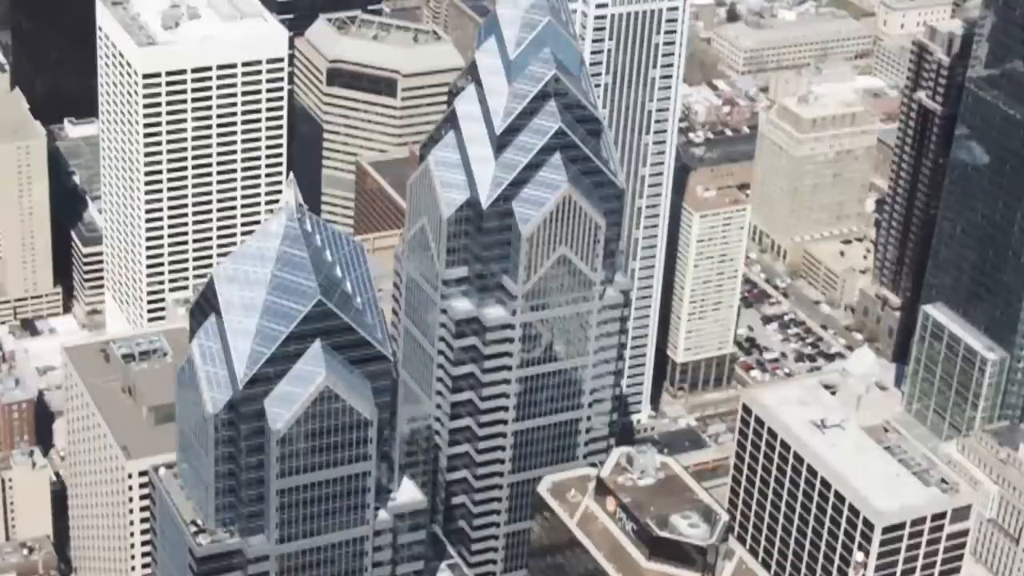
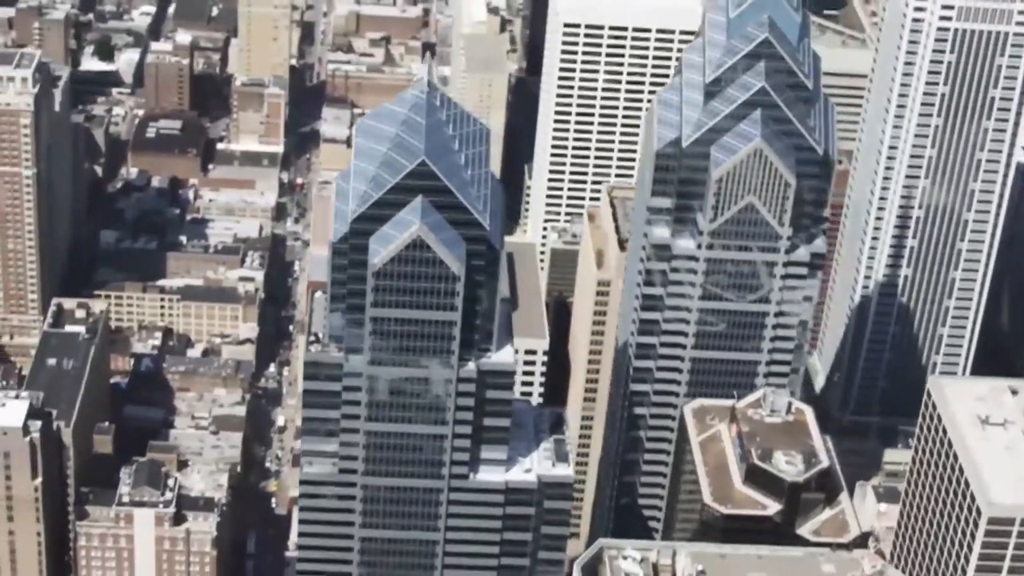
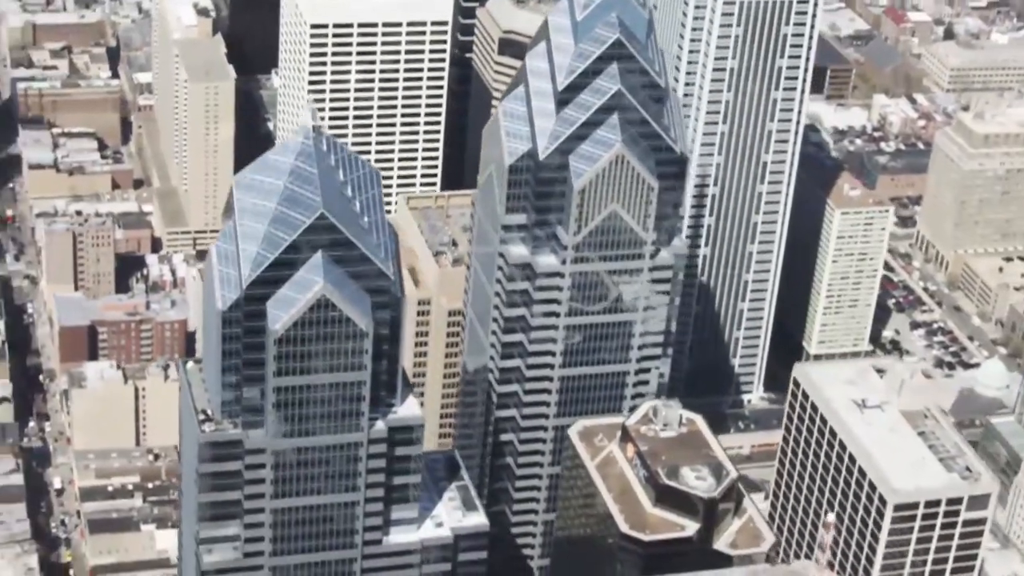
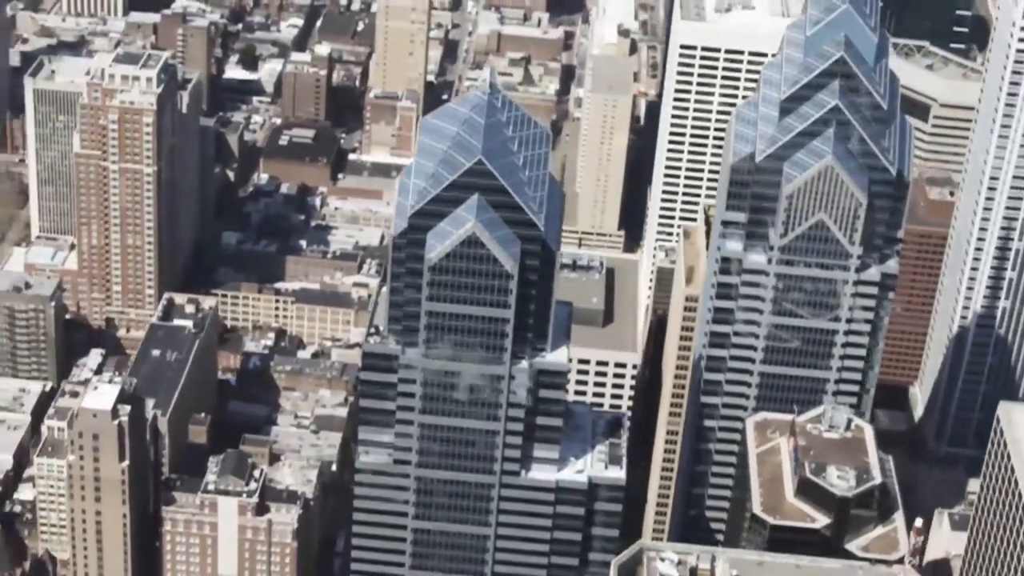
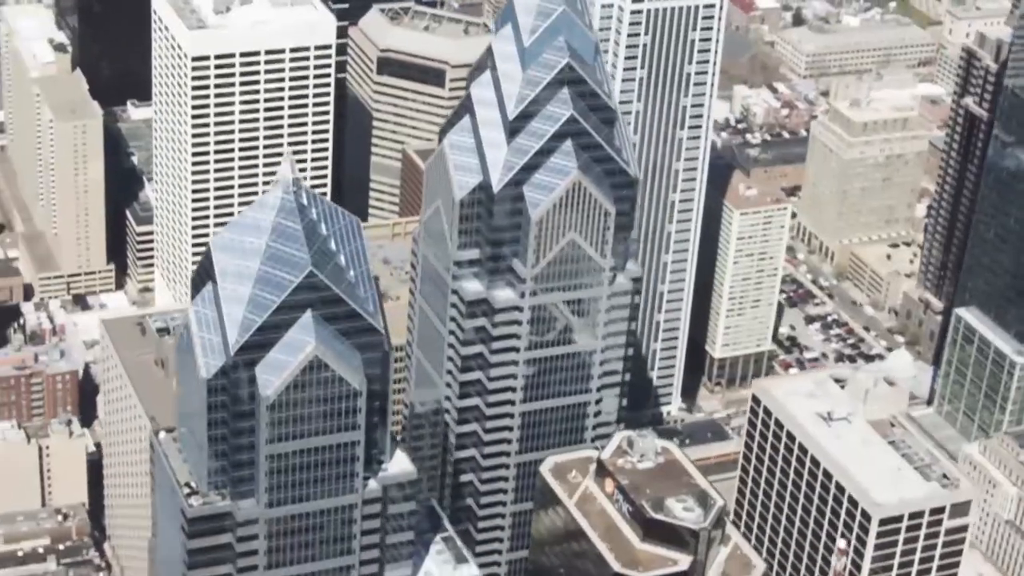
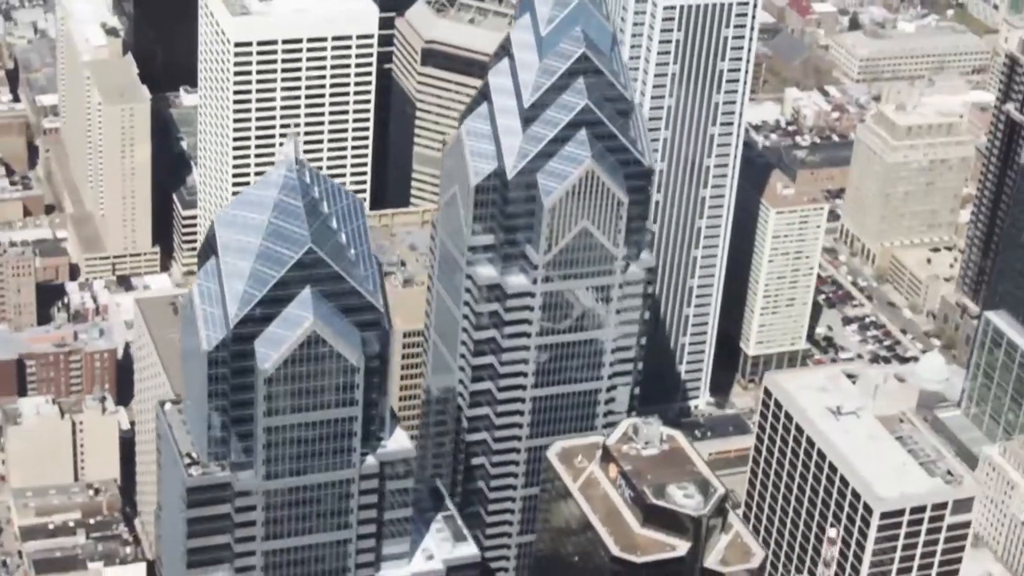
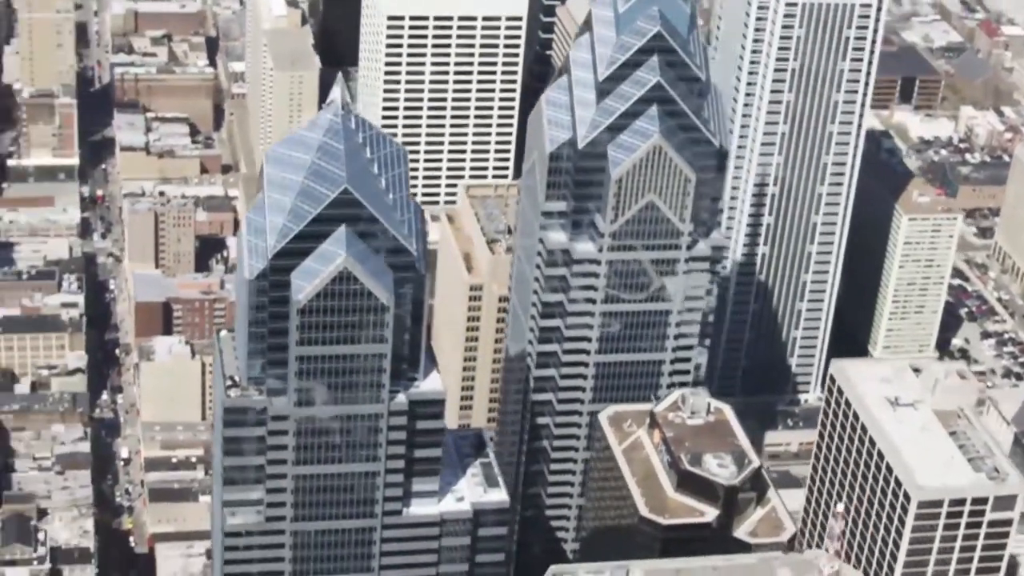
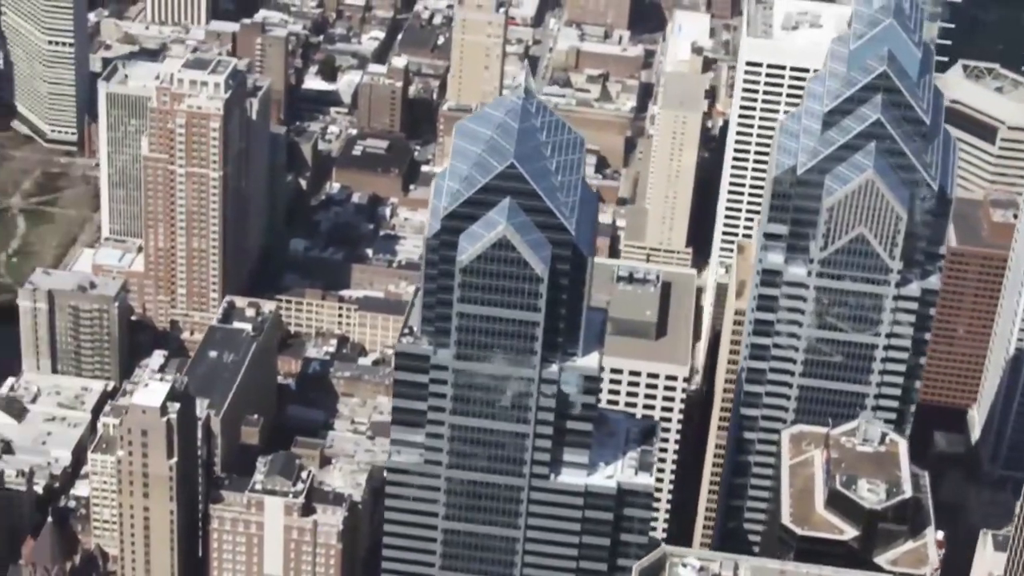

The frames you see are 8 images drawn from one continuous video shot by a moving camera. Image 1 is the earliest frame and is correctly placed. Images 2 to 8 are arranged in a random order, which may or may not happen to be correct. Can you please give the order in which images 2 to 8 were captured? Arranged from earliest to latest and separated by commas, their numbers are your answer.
5, 6, 3, 7, 2, 4, 8
